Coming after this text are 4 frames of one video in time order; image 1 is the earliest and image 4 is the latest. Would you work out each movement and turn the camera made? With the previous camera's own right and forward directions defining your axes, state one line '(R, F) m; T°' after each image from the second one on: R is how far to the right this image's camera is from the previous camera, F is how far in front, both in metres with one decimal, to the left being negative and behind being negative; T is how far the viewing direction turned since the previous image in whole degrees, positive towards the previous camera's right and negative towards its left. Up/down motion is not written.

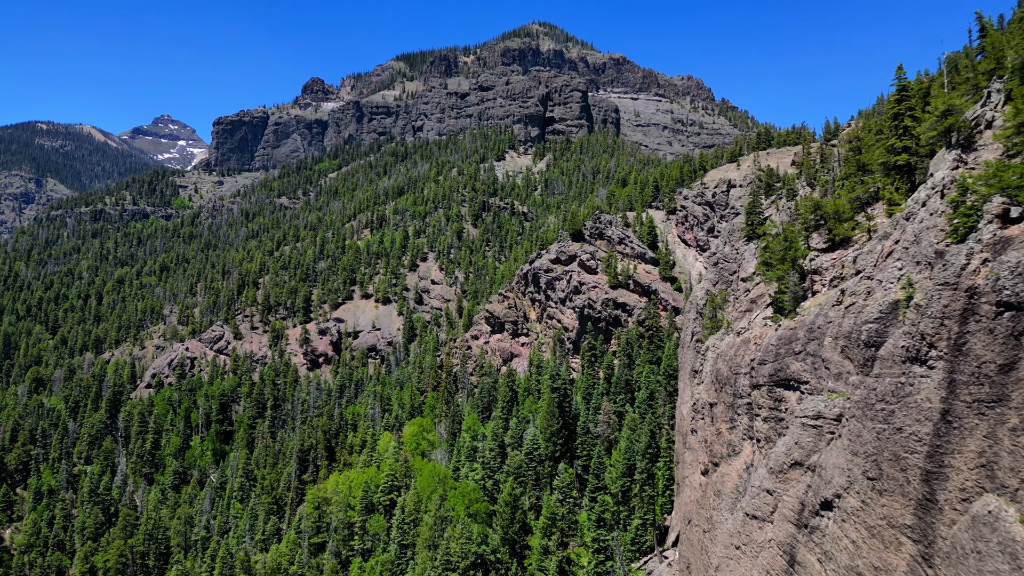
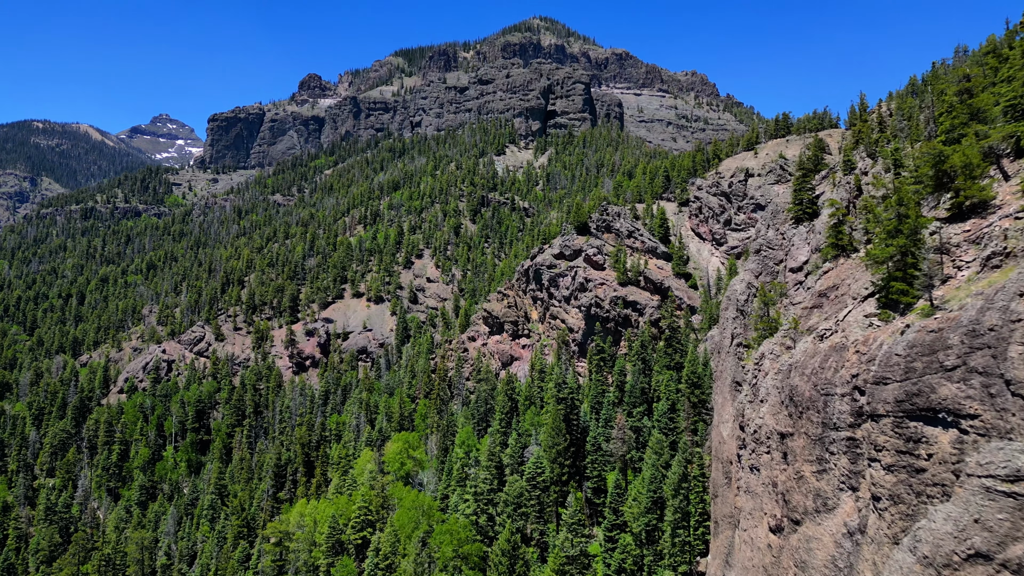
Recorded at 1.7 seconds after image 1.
(+0.2, +12.0) m; 0°
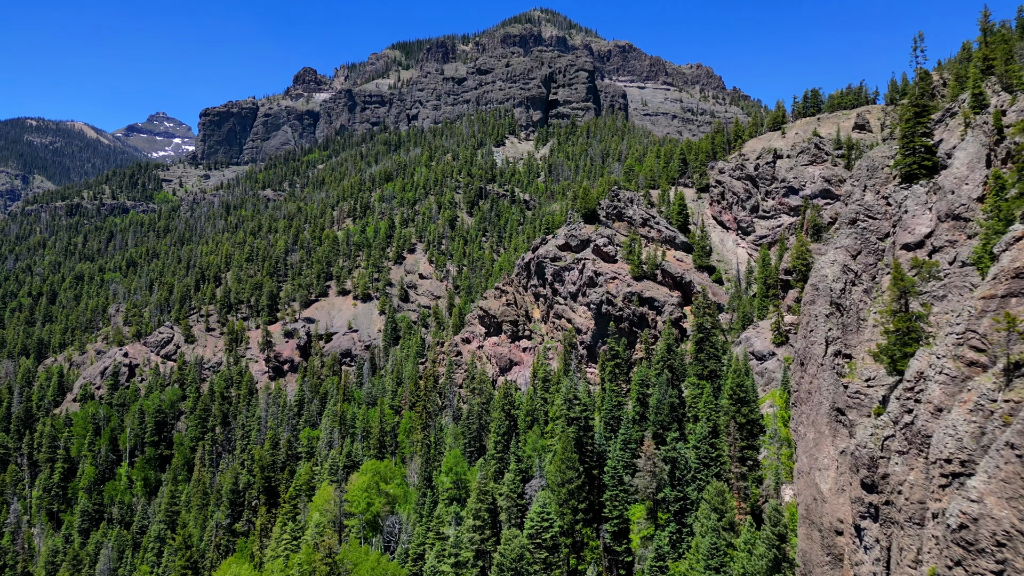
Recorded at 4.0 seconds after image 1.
(+0.3, +16.3) m; 0°
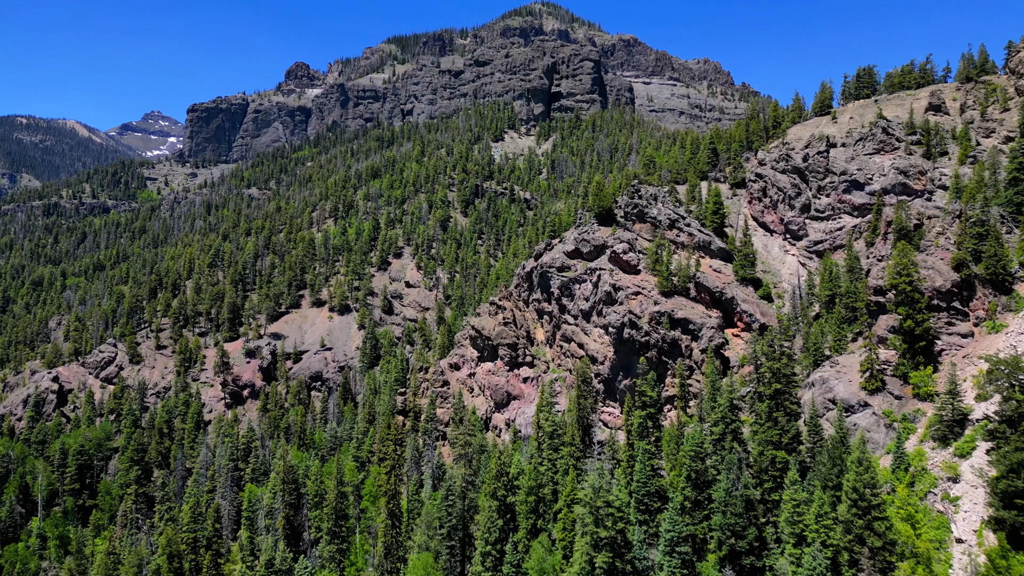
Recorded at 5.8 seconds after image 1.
(+0.3, +22.6) m; 0°
